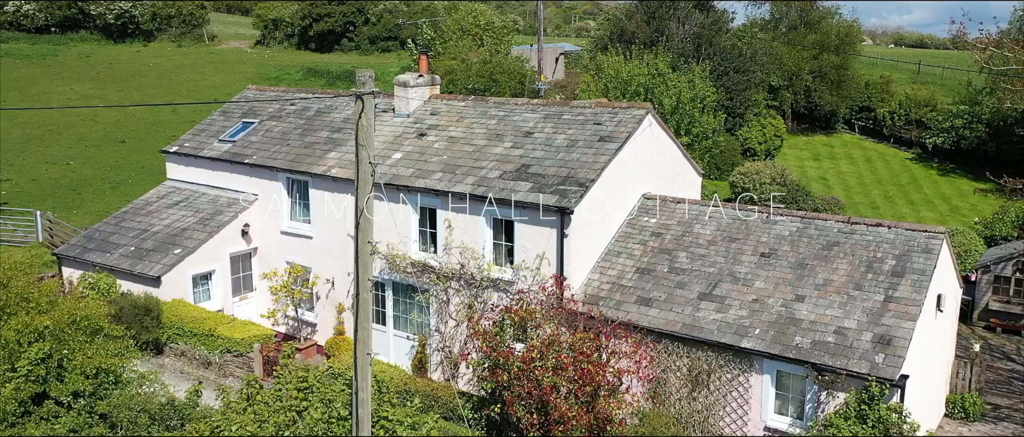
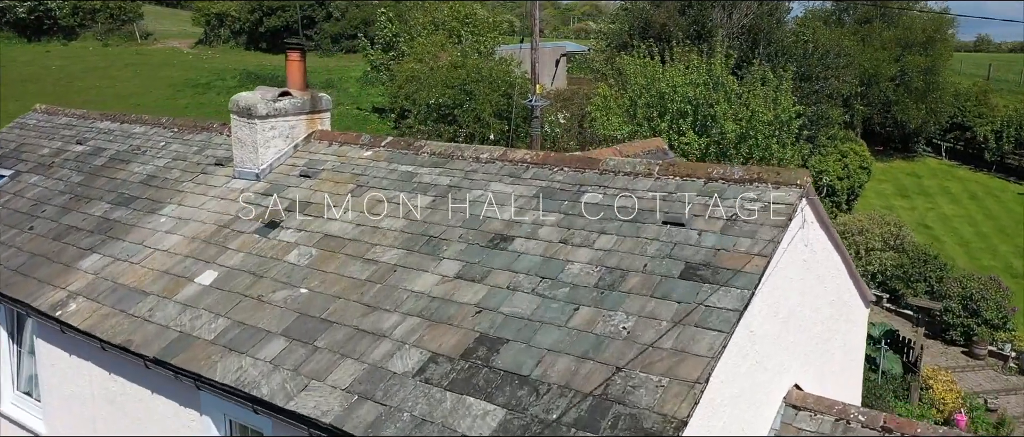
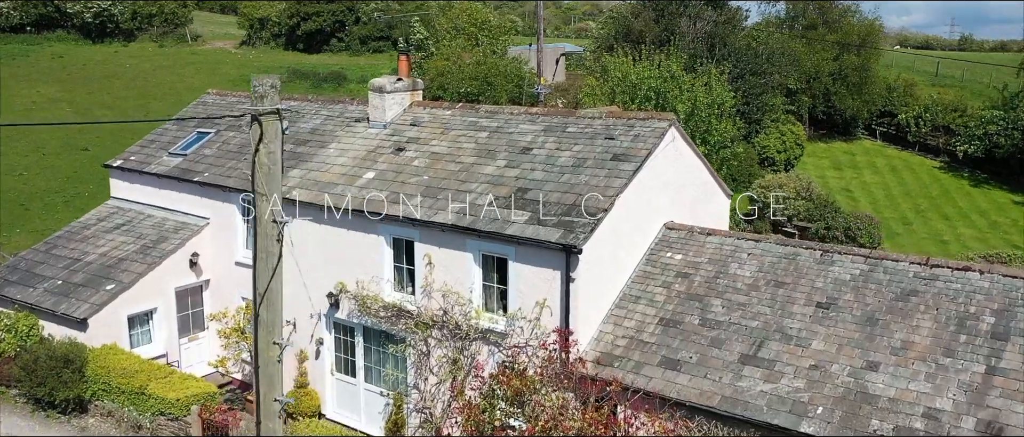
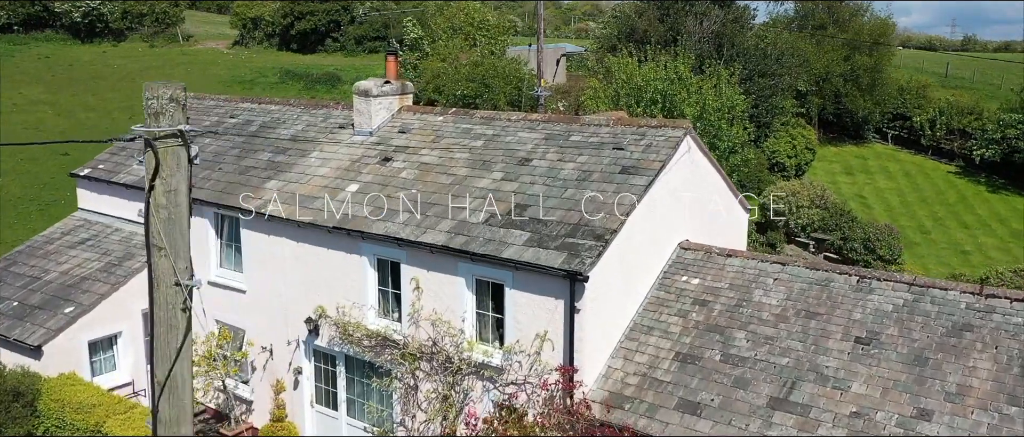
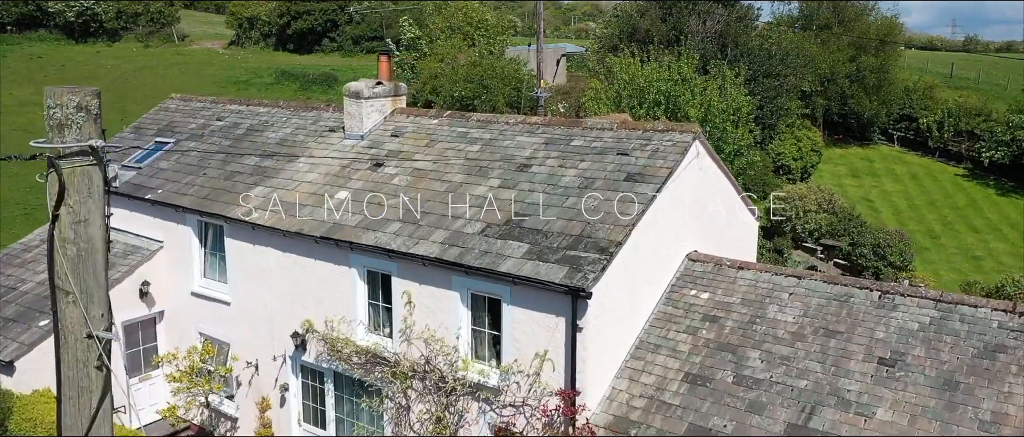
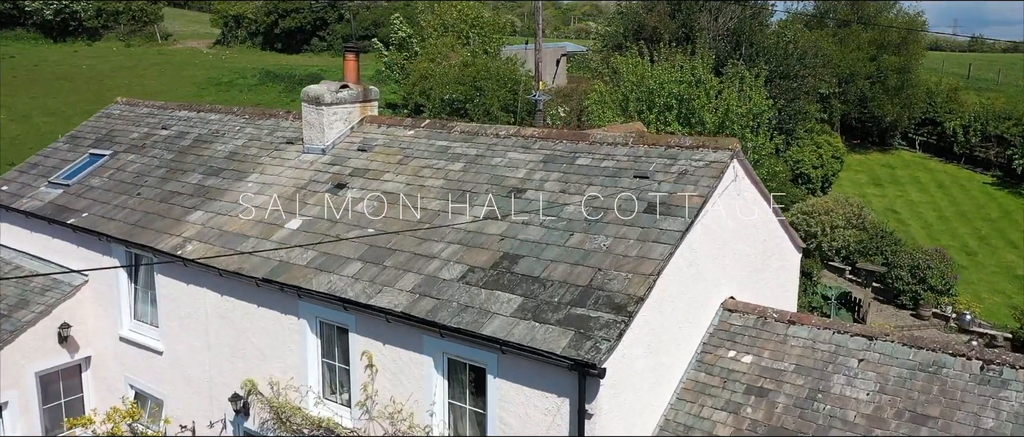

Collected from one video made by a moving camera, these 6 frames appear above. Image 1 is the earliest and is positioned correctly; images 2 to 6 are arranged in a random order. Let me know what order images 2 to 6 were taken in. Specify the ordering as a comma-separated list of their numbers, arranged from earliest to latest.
3, 4, 5, 6, 2
